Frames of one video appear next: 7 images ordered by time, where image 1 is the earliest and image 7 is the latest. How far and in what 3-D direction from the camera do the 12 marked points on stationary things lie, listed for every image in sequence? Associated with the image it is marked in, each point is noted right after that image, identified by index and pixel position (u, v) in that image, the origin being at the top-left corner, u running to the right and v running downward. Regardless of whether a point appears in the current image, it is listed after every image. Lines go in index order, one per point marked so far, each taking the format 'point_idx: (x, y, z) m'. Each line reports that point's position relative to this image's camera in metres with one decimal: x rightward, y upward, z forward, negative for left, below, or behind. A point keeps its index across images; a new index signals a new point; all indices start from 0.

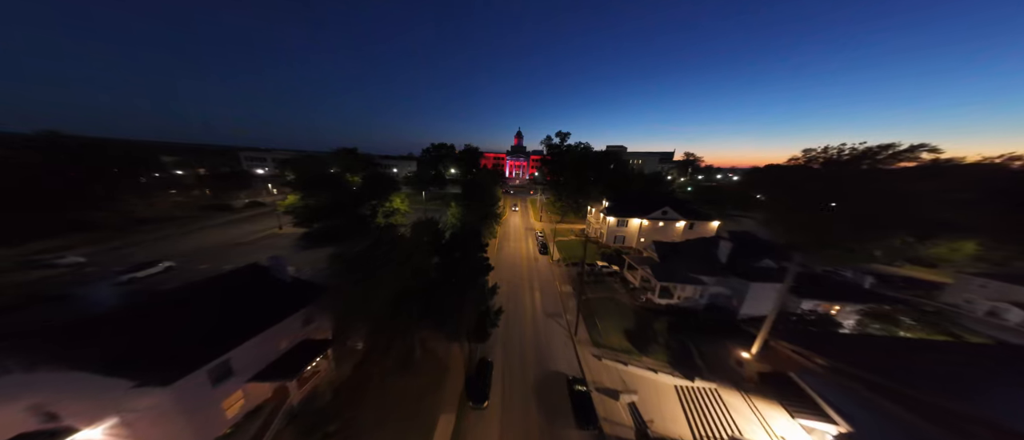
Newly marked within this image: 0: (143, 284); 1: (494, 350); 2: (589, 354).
0: (-27.6, -4.8, +17.5) m
1: (-1.3, -9.4, +16.9) m
2: (+5.6, -9.6, +16.7) m
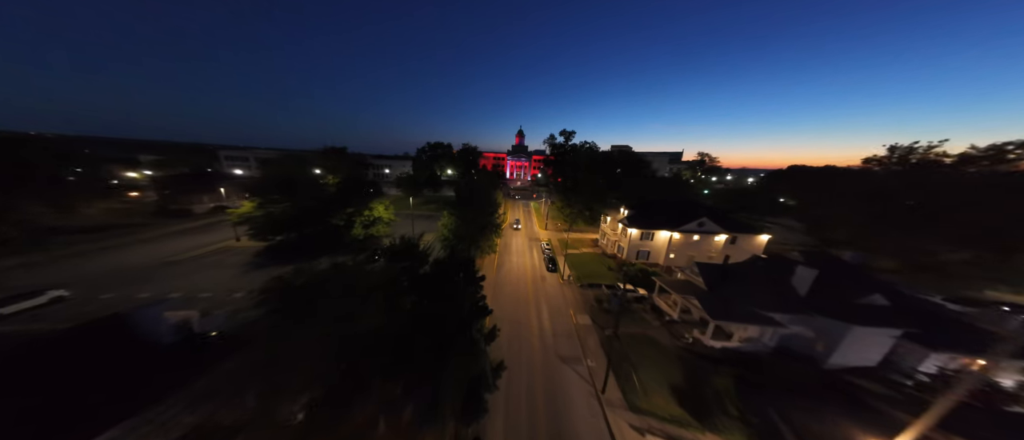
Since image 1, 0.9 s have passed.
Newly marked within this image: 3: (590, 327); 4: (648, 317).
0: (-27.3, -5.7, +12.5) m
1: (-1.0, -10.4, +12.0) m
2: (+5.9, -10.6, +11.9) m
3: (+6.1, -8.3, +18.2) m
4: (+10.8, -7.7, +18.5) m
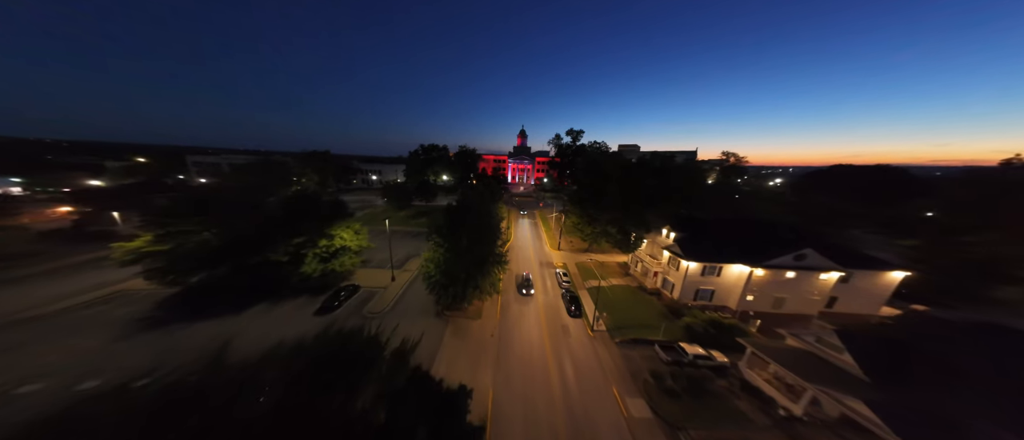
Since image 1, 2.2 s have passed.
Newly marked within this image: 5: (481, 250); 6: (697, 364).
0: (-26.5, -8.1, +5.8) m
1: (-0.1, -12.5, +5.2) m
2: (+6.8, -12.5, +5.1) m
3: (+7.0, -10.3, +11.5) m
4: (+11.7, -9.6, +11.7) m
5: (-2.4, -2.3, +18.0) m
6: (+11.0, -8.5, +13.8) m
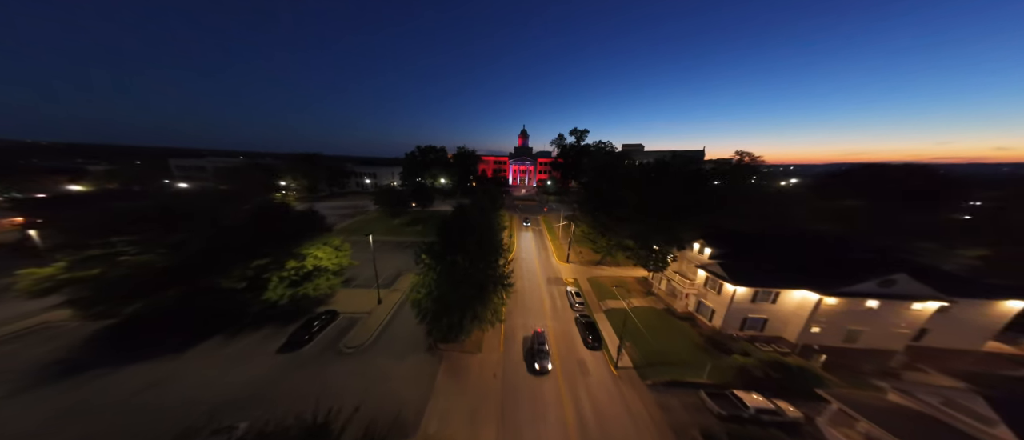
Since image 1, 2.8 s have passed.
0: (-26.0, -9.1, +2.7) m
1: (+0.4, -13.3, +2.1) m
2: (+7.2, -13.3, +2.0) m
3: (+7.4, -11.1, +8.4) m
4: (+12.1, -10.4, +8.6) m
5: (-1.9, -3.2, +14.9) m
6: (+11.4, -9.3, +10.7) m
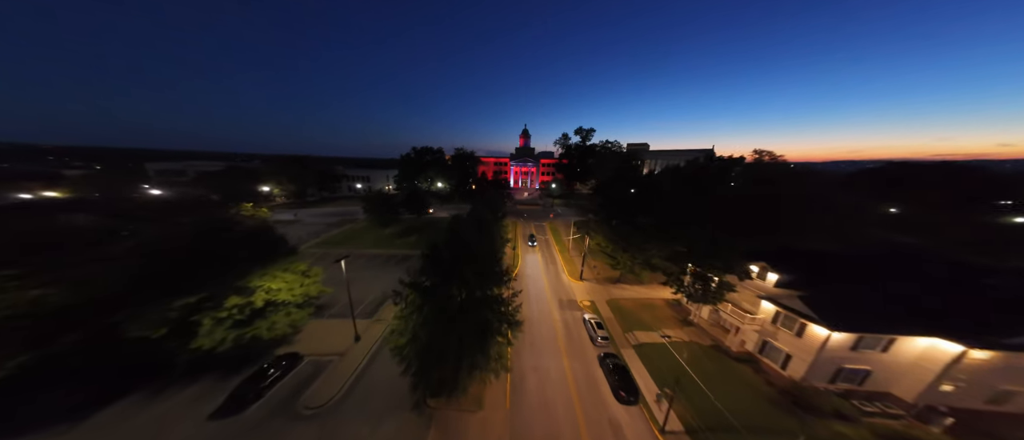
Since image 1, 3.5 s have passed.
0: (-25.4, -10.3, -0.8) m
1: (+1.0, -14.2, -1.5) m
2: (+7.8, -14.2, -1.6) m
3: (+8.0, -12.0, +4.8) m
4: (+12.7, -11.2, +5.0) m
5: (-1.4, -4.2, +11.3) m
6: (+12.0, -10.1, +7.1) m
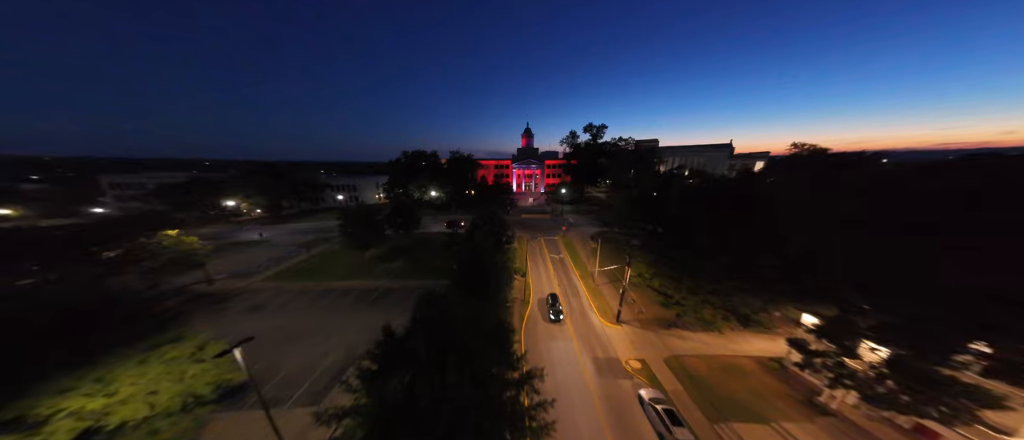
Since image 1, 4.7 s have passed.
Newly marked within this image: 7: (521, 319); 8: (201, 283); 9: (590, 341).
0: (-24.4, -12.2, -6.8) m
1: (+2.1, -15.4, -7.6) m
2: (+9.0, -15.1, -7.8) m
3: (+9.1, -13.0, -1.3) m
4: (+13.8, -12.1, -1.1) m
5: (-0.5, -5.6, +5.4) m
6: (+13.0, -11.1, +1.0) m
7: (+0.7, -7.1, +16.6) m
8: (-26.7, -5.5, +19.9) m
9: (+5.2, -7.6, +14.8) m
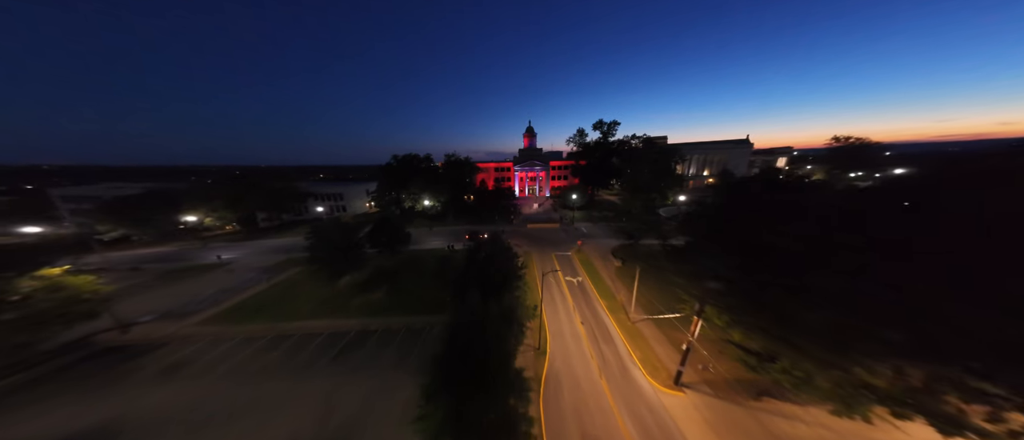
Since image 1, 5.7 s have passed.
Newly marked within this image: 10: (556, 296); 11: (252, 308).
0: (-23.4, -13.7, -11.7) m
1: (+3.2, -16.3, -12.4) m
2: (+10.1, -15.9, -12.6) m
3: (+10.2, -13.8, -6.1) m
4: (+14.8, -12.9, -5.9) m
5: (+0.4, -6.7, +0.6) m
6: (+14.0, -11.8, -3.8) m
7: (+1.5, -8.3, +11.9) m
8: (-25.9, -7.3, +15.1) m
9: (+6.1, -8.6, +10.0) m
10: (+3.6, -5.8, +18.3) m
11: (-19.0, -6.5, +17.2) m
